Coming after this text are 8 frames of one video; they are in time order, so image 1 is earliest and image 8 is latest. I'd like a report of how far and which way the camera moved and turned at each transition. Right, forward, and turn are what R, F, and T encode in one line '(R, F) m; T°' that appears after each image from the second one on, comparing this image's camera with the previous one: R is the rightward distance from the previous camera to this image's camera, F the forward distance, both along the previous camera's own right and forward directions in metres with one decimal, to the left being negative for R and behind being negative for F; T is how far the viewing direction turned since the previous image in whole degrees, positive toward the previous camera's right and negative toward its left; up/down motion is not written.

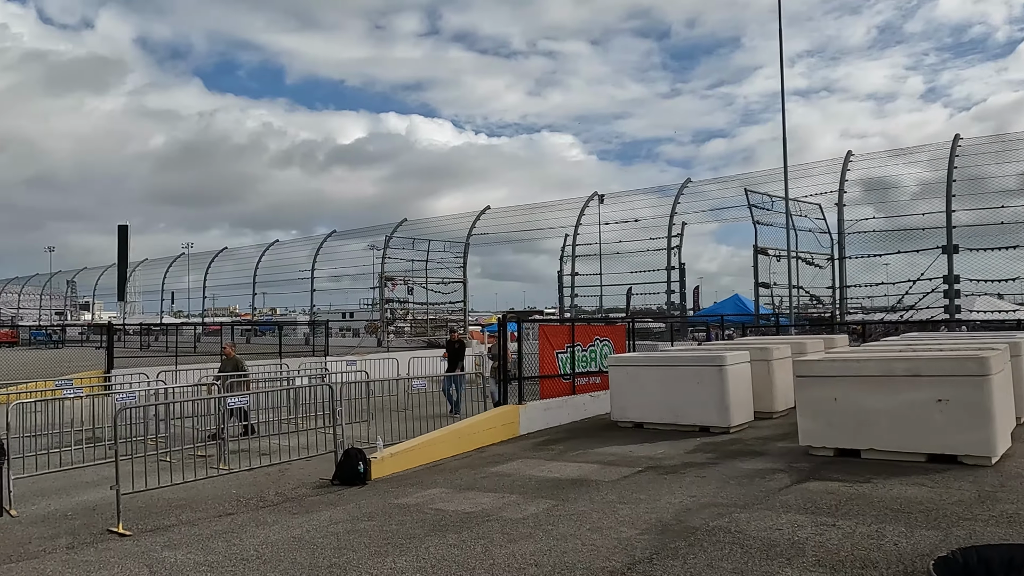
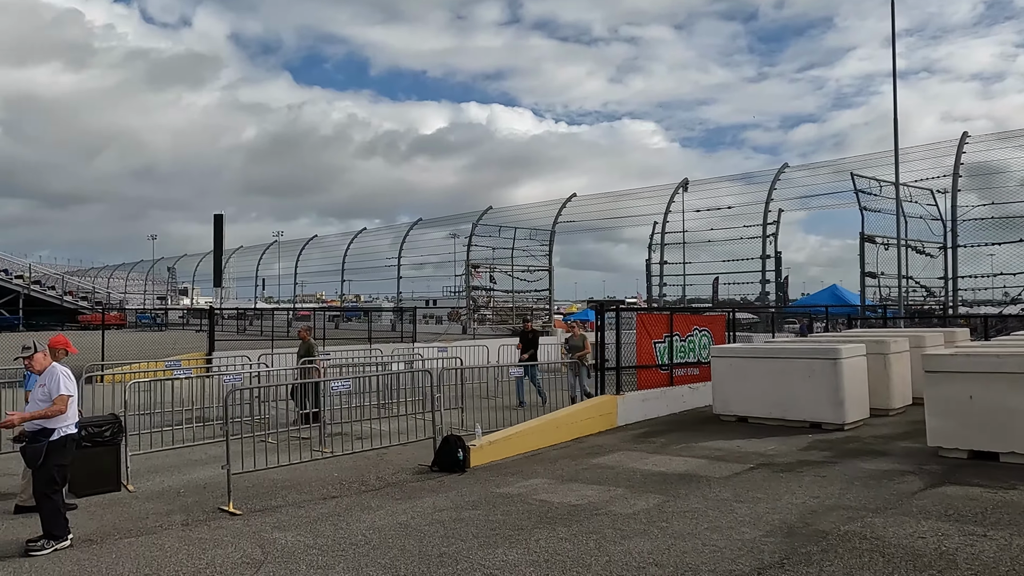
(-0.3, +0.2) m; -6°
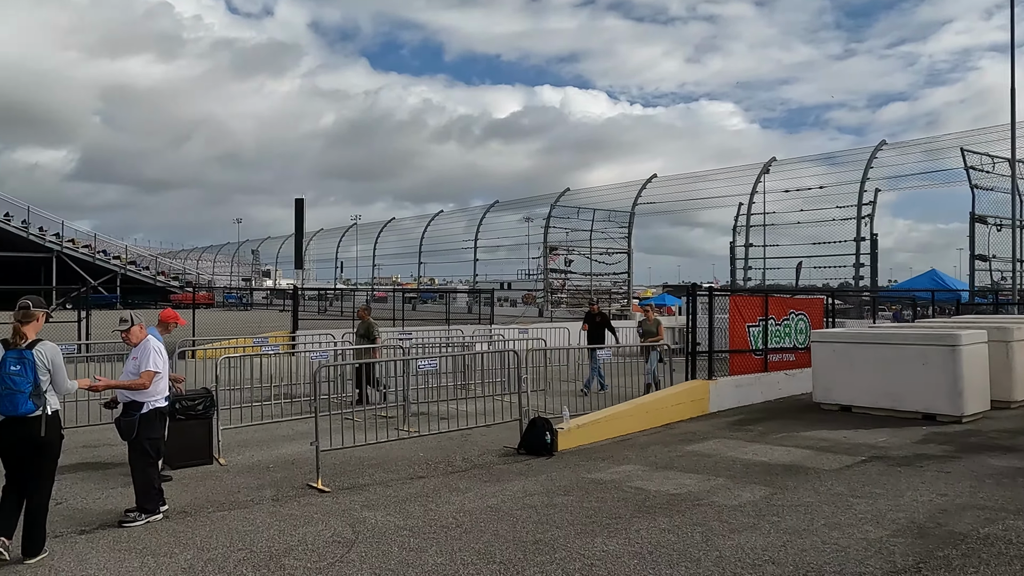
(-0.2, +0.3) m; -5°
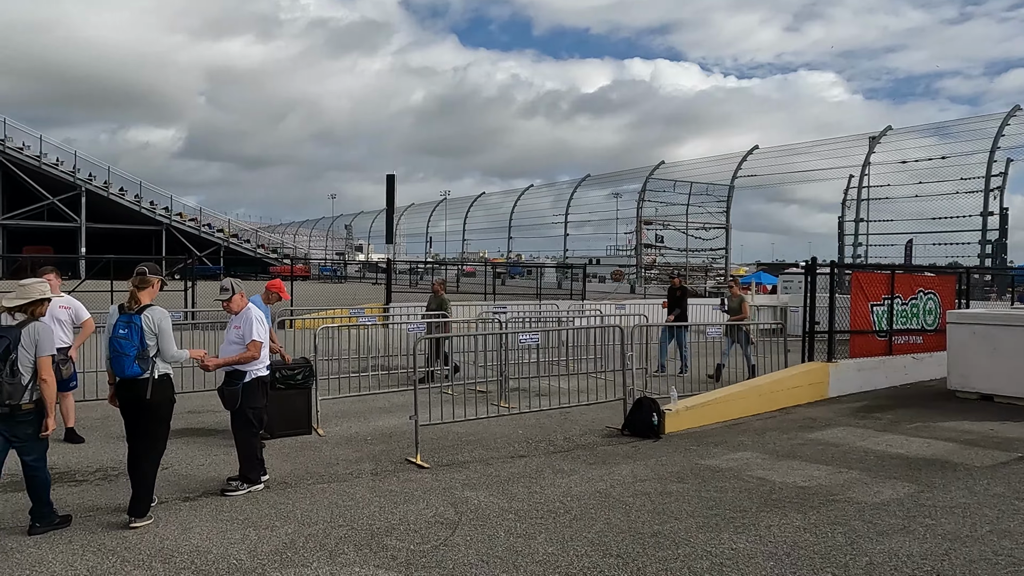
(-0.2, +0.4) m; -6°
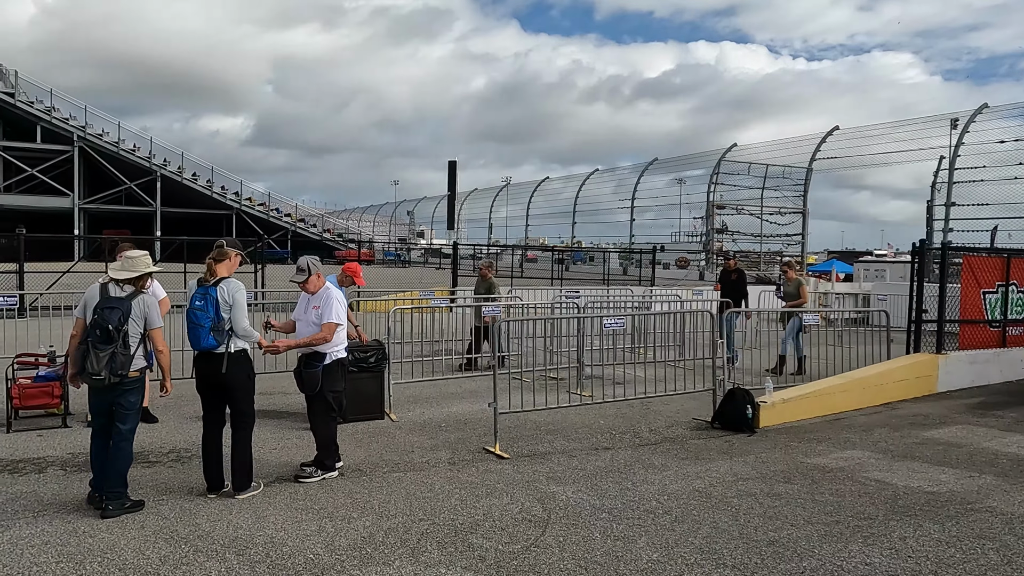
(-0.2, +0.4) m; -4°
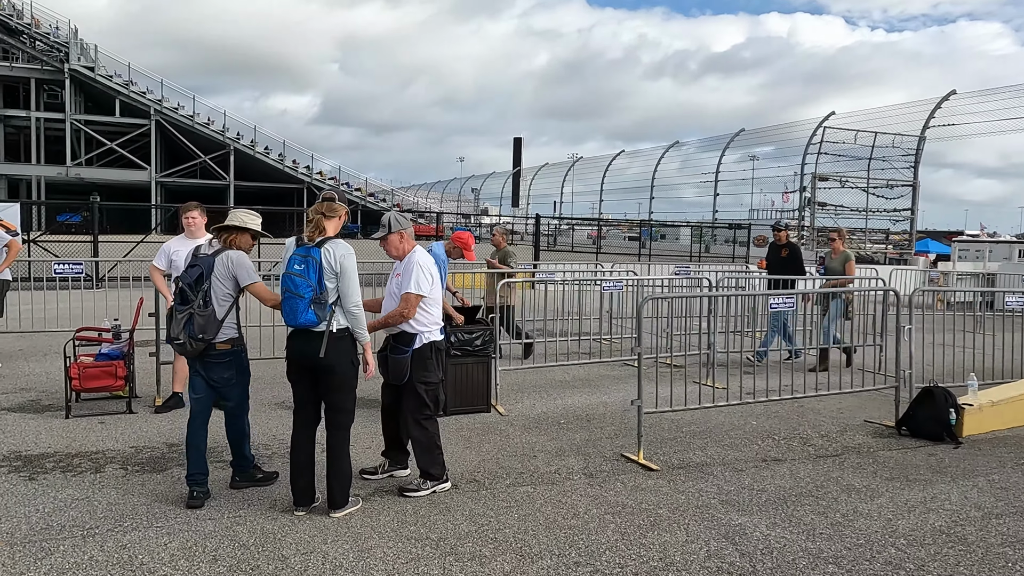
(-0.6, +1.2) m; -5°
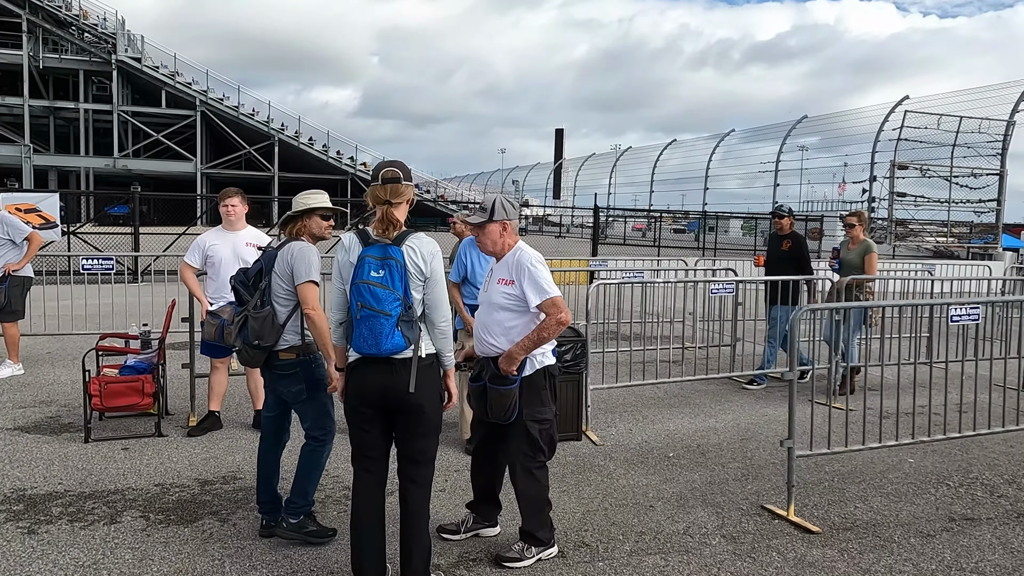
(-0.4, +1.1) m; -3°
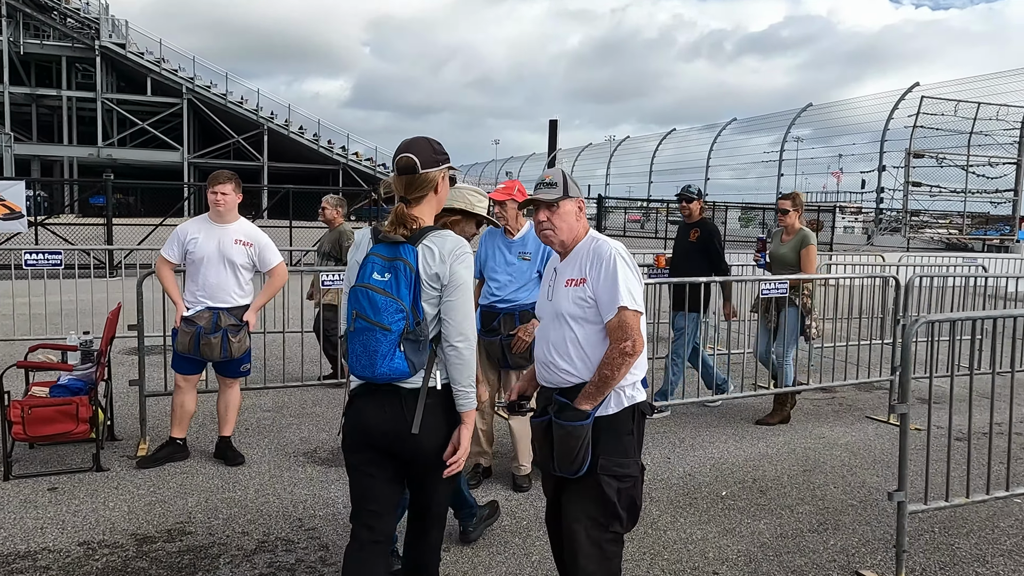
(-0.1, +1.0) m; 0°
